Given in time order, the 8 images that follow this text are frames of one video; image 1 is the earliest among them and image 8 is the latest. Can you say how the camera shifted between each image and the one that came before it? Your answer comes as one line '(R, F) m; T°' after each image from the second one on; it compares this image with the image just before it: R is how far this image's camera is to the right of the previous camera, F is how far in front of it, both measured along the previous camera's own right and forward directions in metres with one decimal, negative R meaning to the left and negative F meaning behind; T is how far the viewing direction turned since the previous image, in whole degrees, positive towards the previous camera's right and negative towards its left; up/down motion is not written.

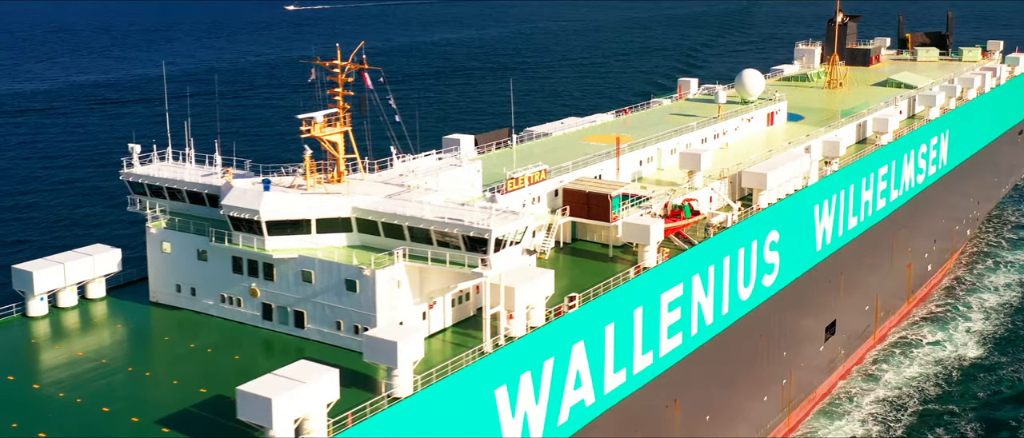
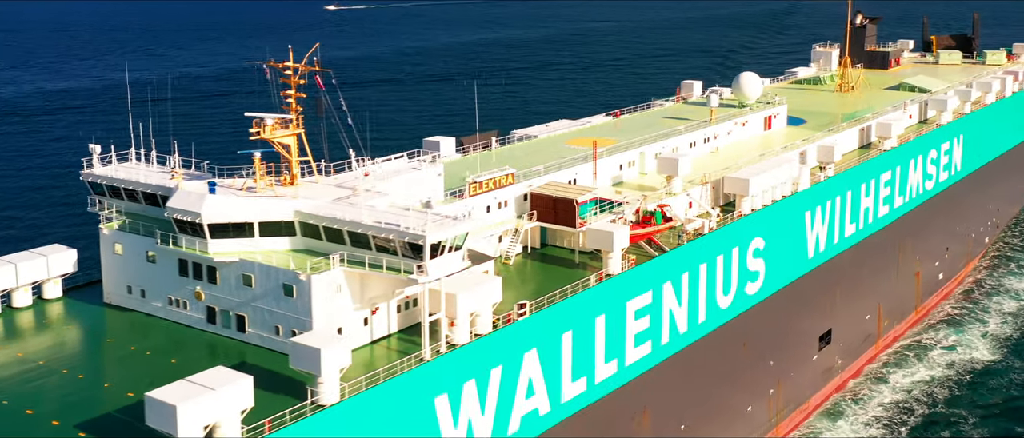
(+2.1, +0.4) m; -2°
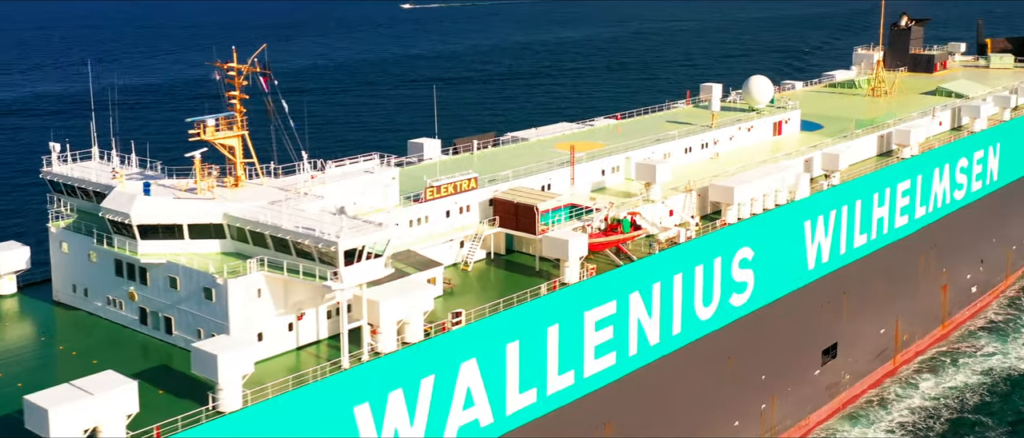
(+3.1, +0.7) m; -4°
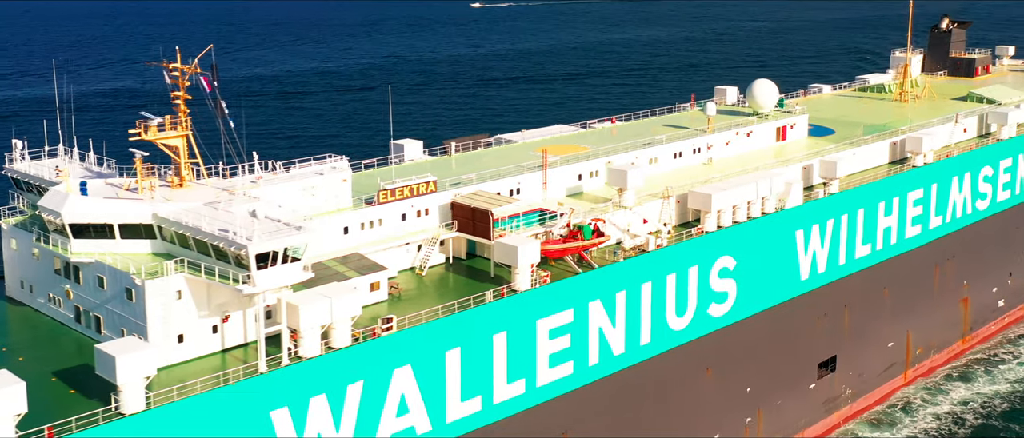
(+3.0, +0.5) m; -4°
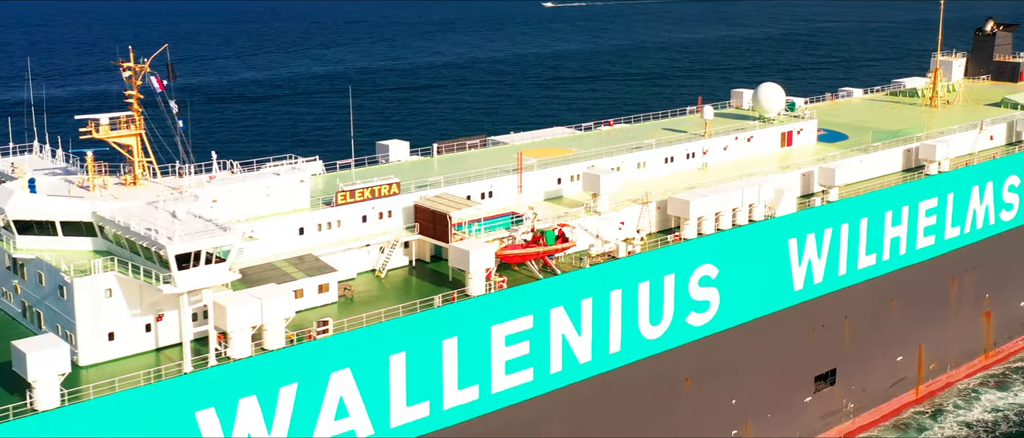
(+2.9, +0.5) m; -4°
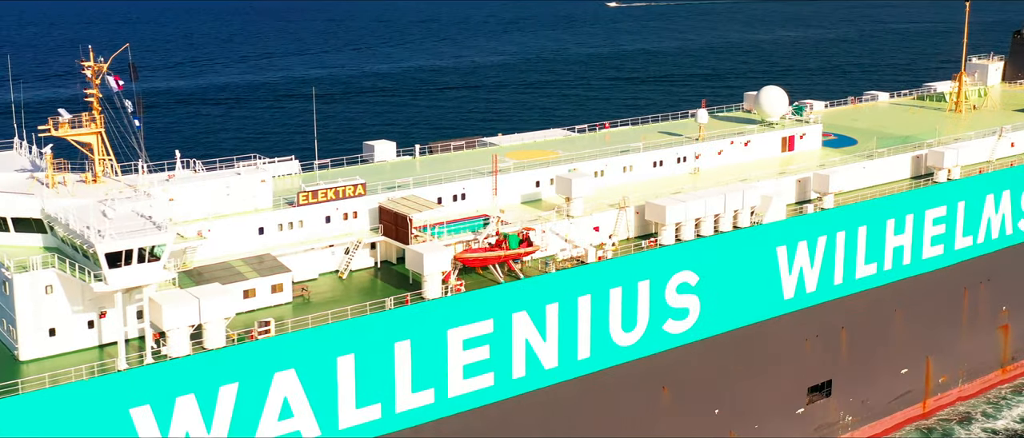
(+2.6, +0.3) m; -3°
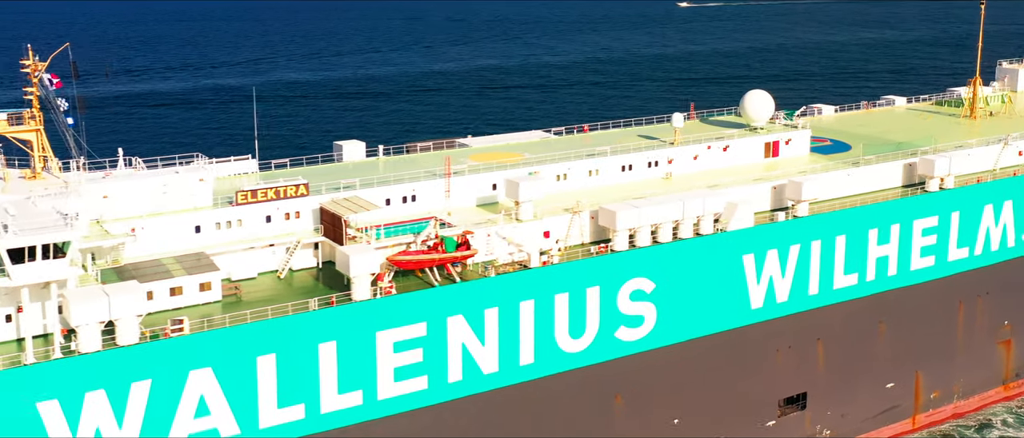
(+3.4, +0.3) m; -4°
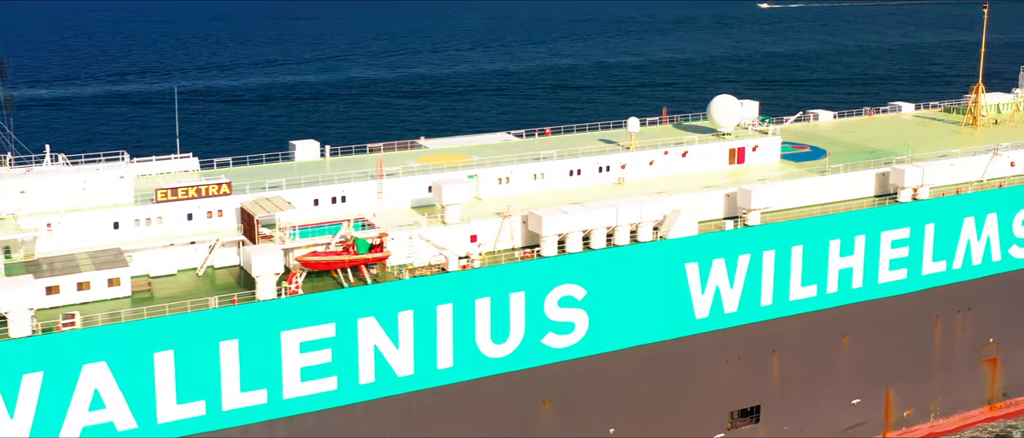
(+4.2, +0.3) m; -4°
